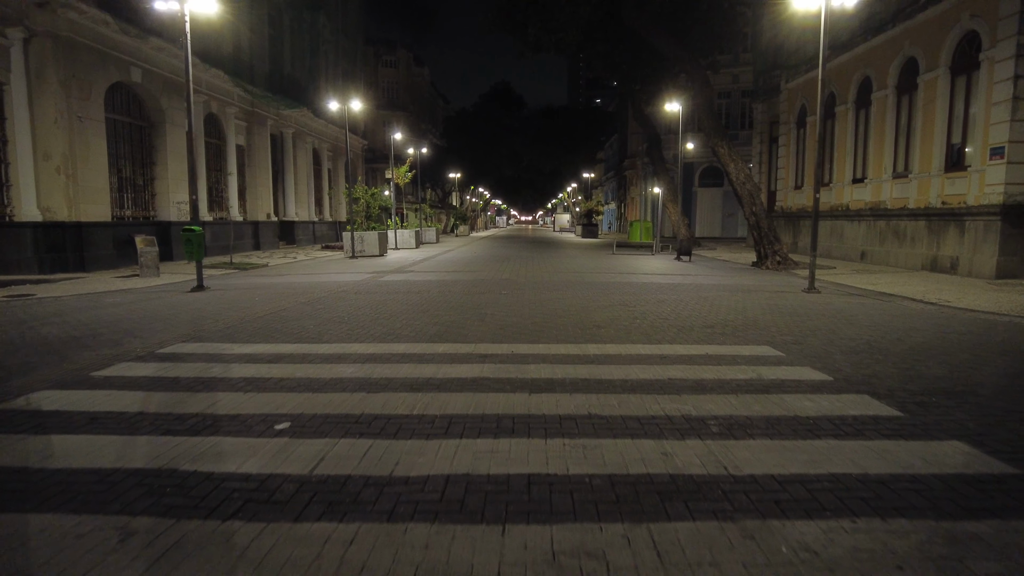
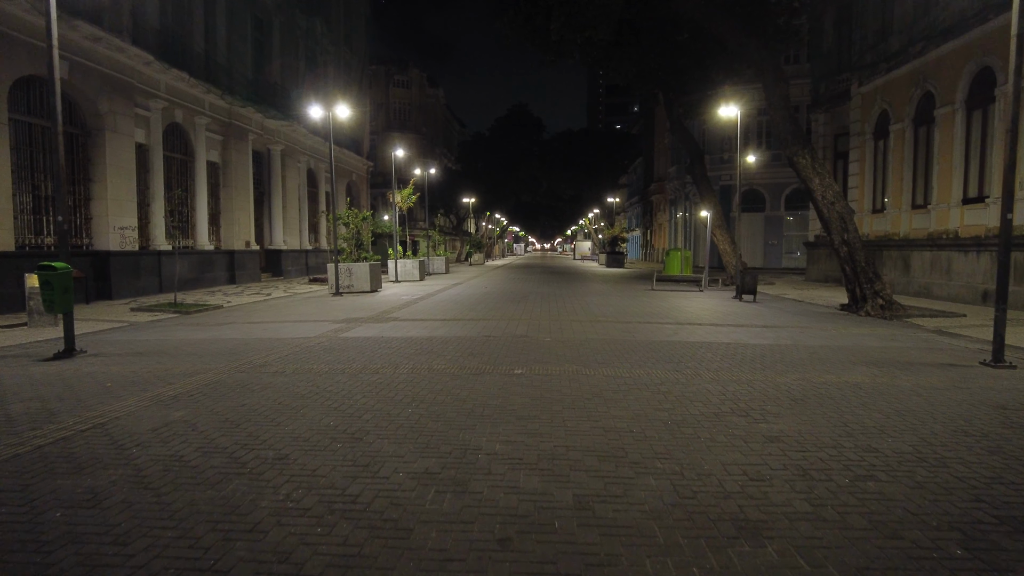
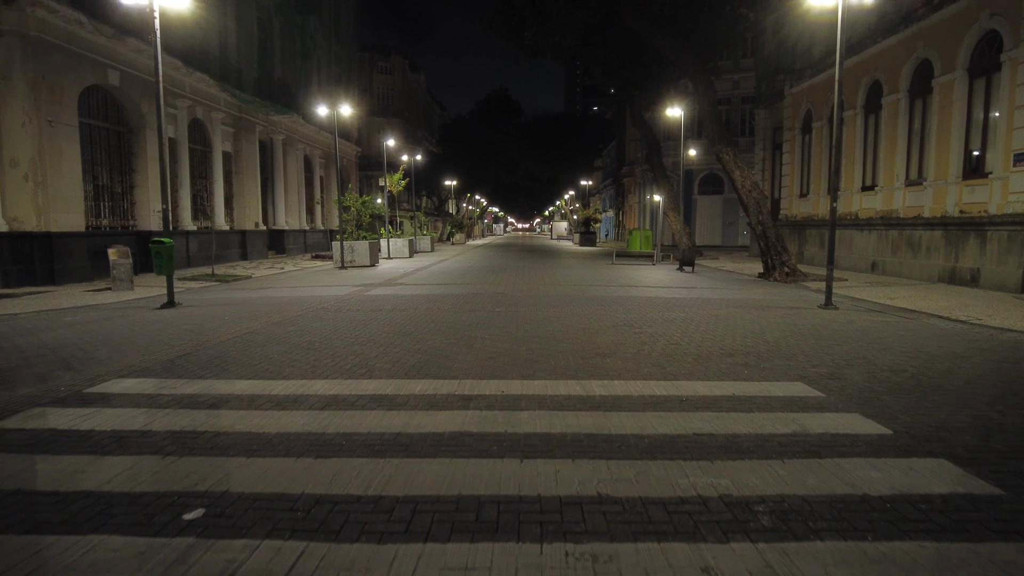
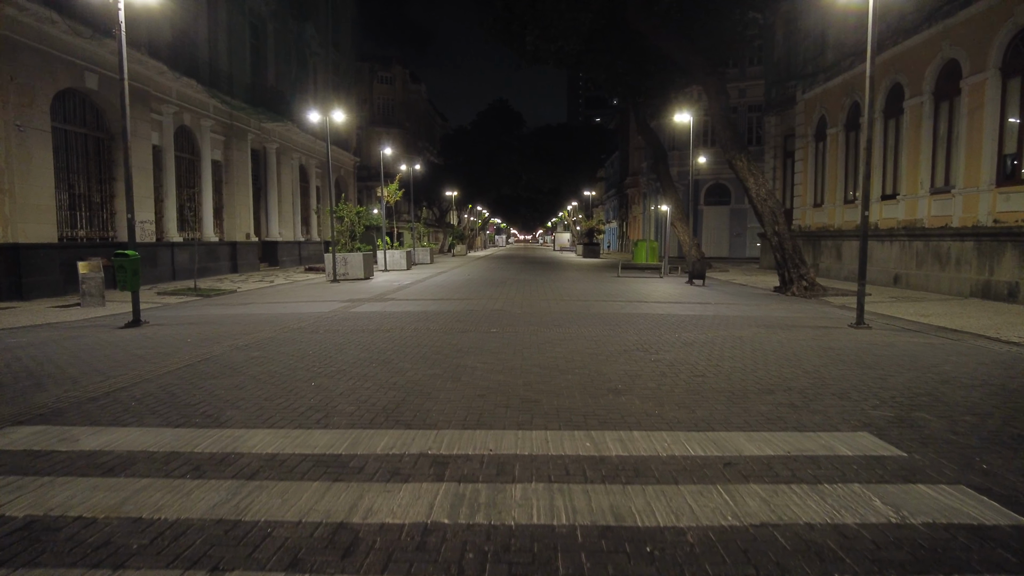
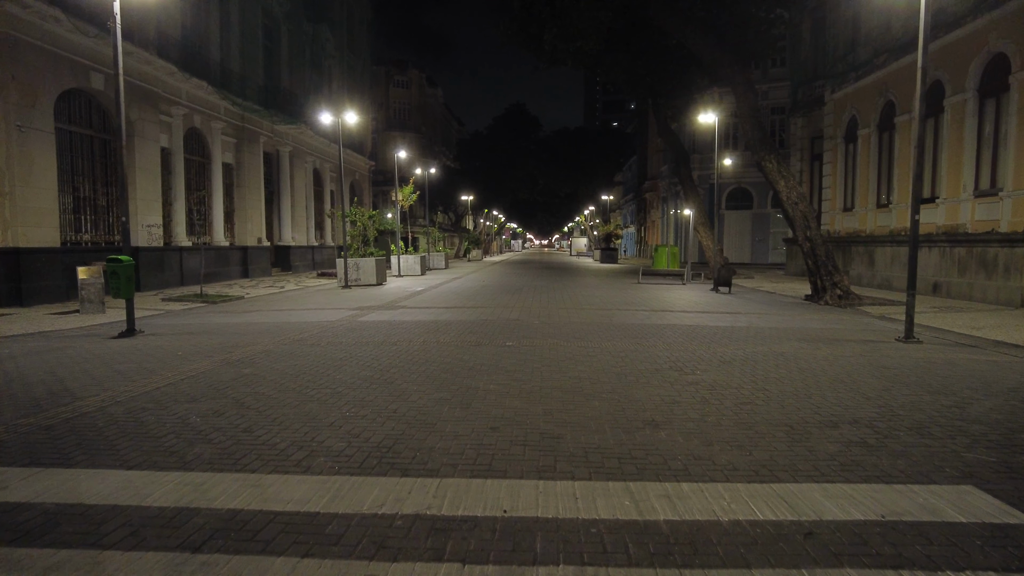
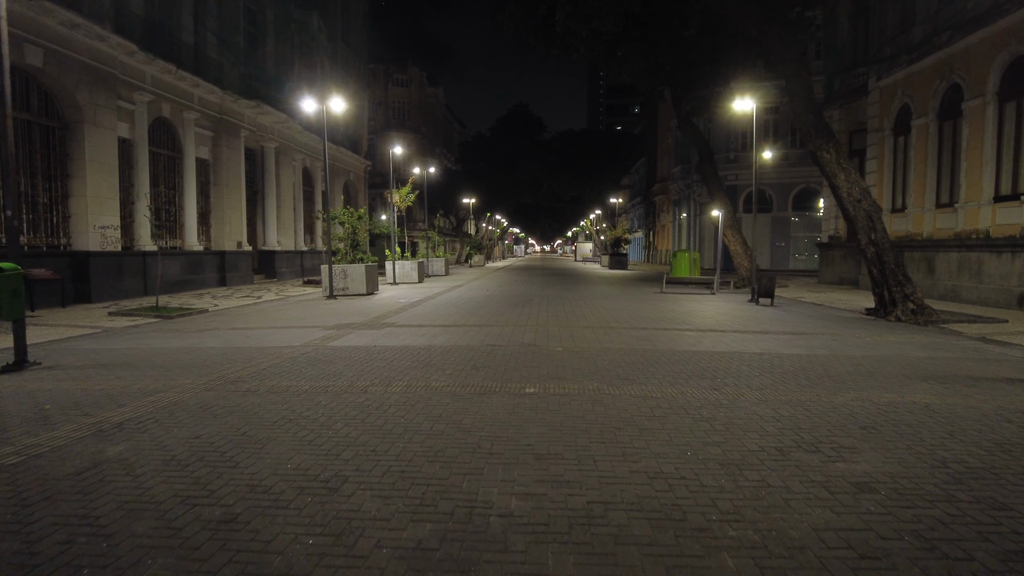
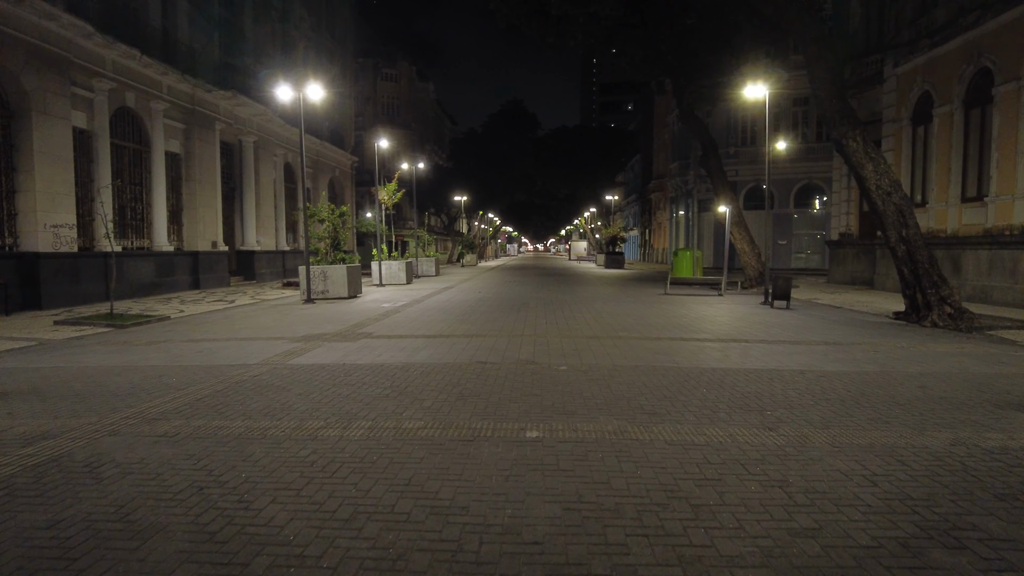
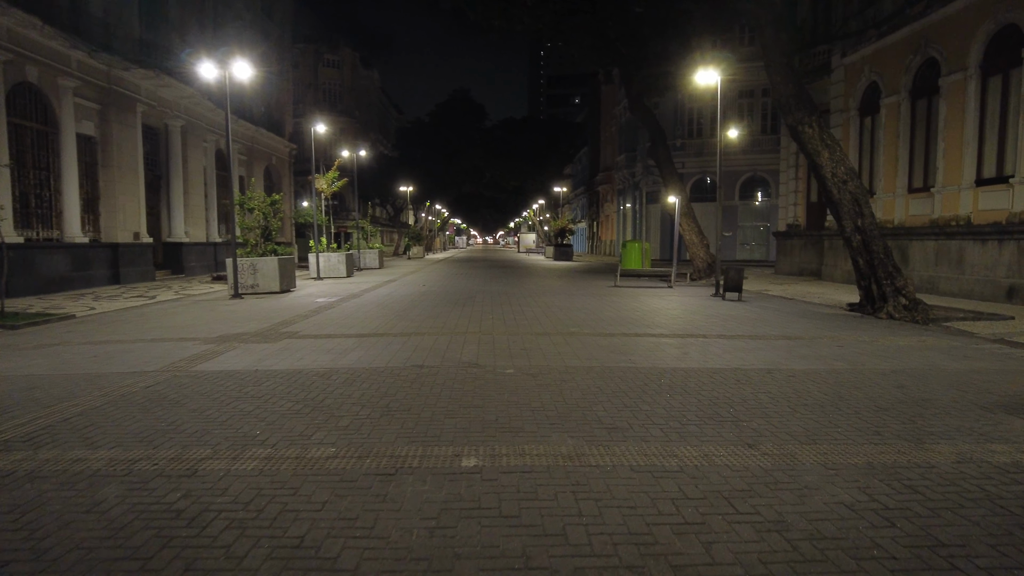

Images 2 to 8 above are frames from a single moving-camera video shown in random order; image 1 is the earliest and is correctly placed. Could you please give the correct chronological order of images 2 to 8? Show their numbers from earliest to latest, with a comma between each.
3, 4, 5, 2, 6, 7, 8
